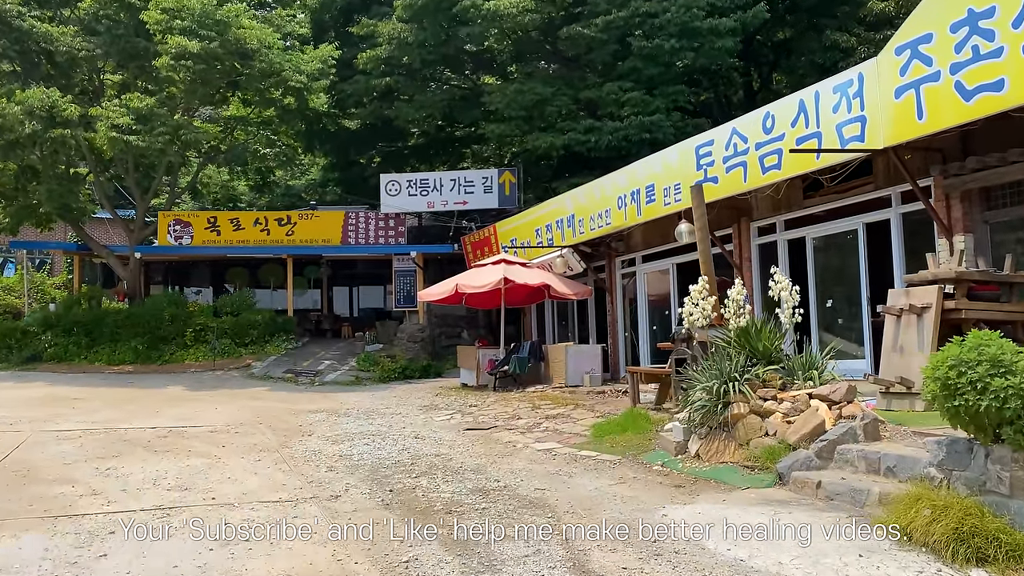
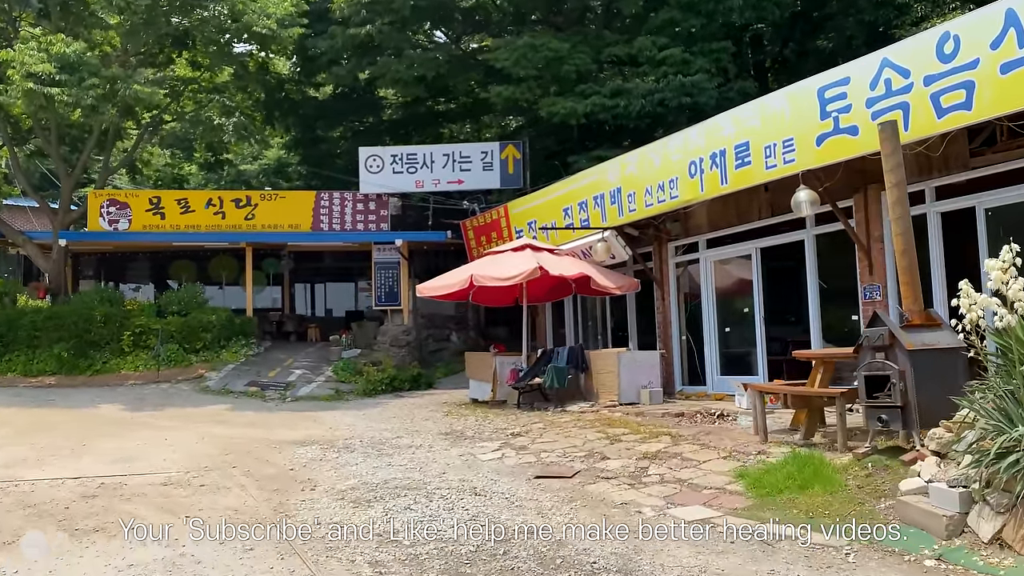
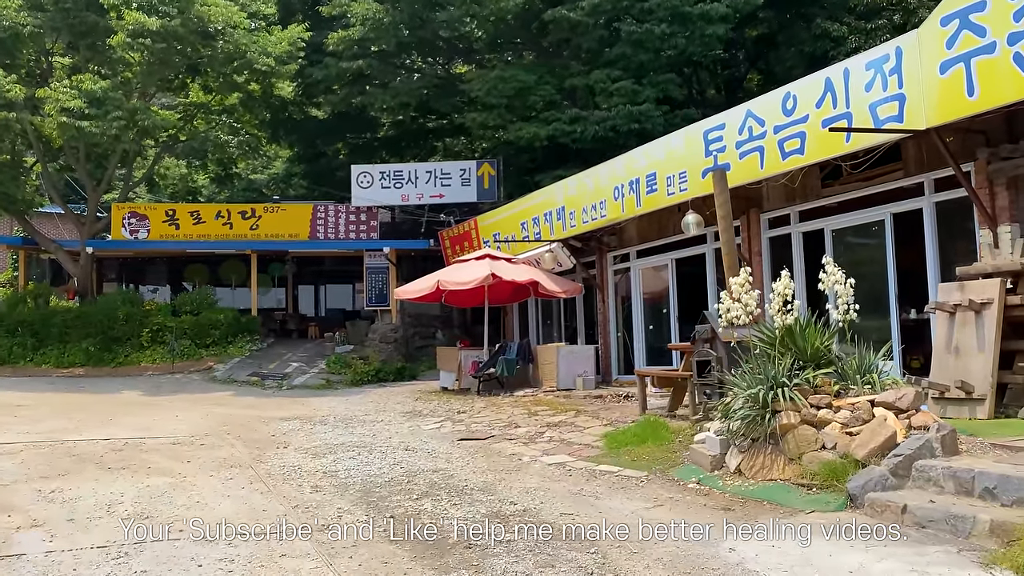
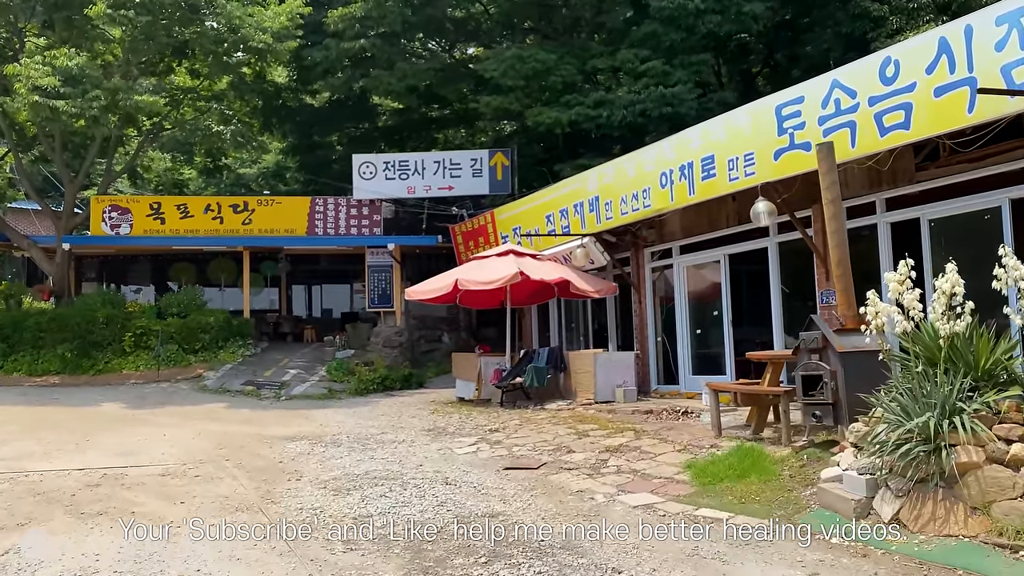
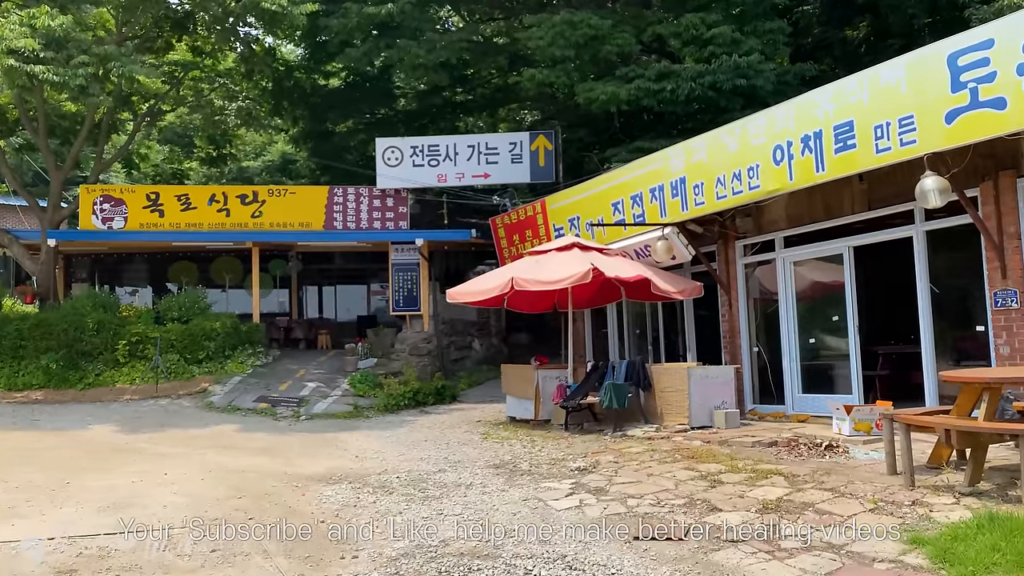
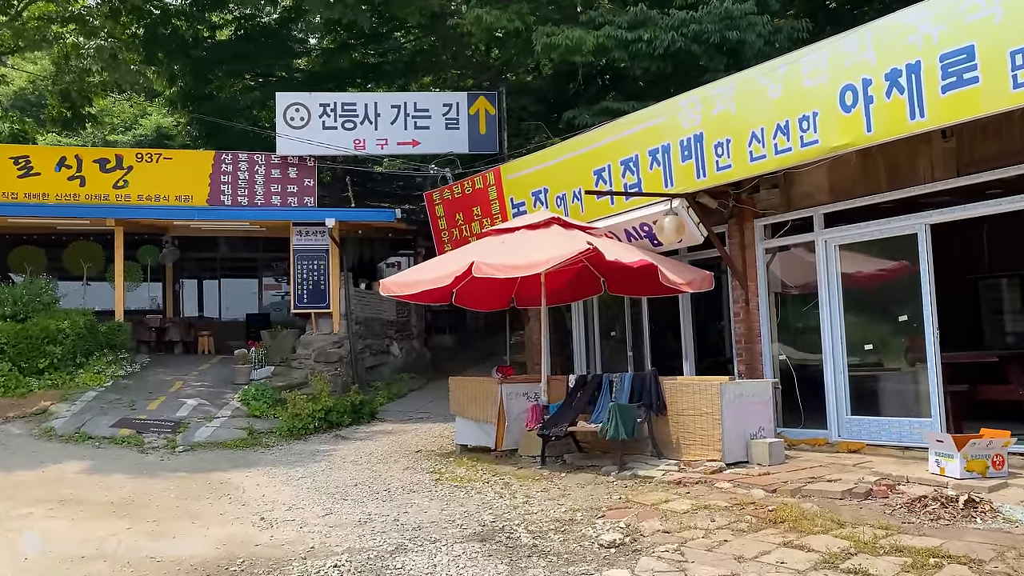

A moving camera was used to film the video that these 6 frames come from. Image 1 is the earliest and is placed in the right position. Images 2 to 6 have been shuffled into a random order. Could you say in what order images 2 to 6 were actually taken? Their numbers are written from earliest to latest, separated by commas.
3, 4, 2, 5, 6
